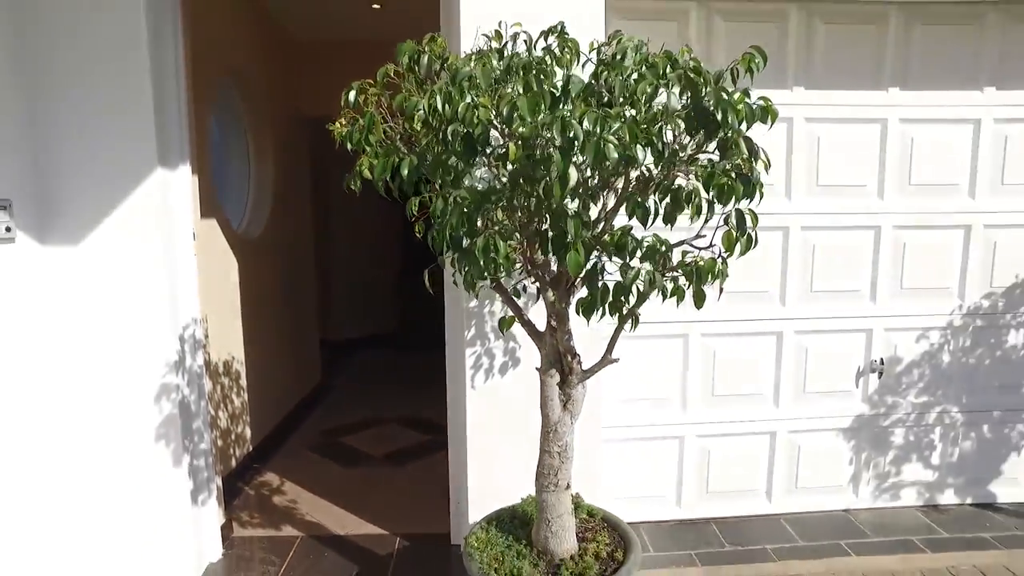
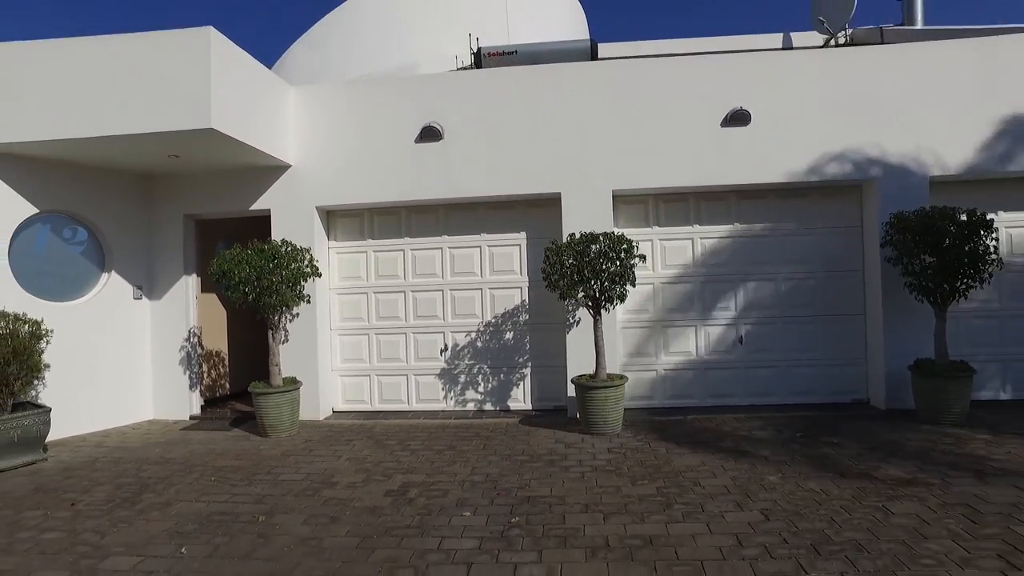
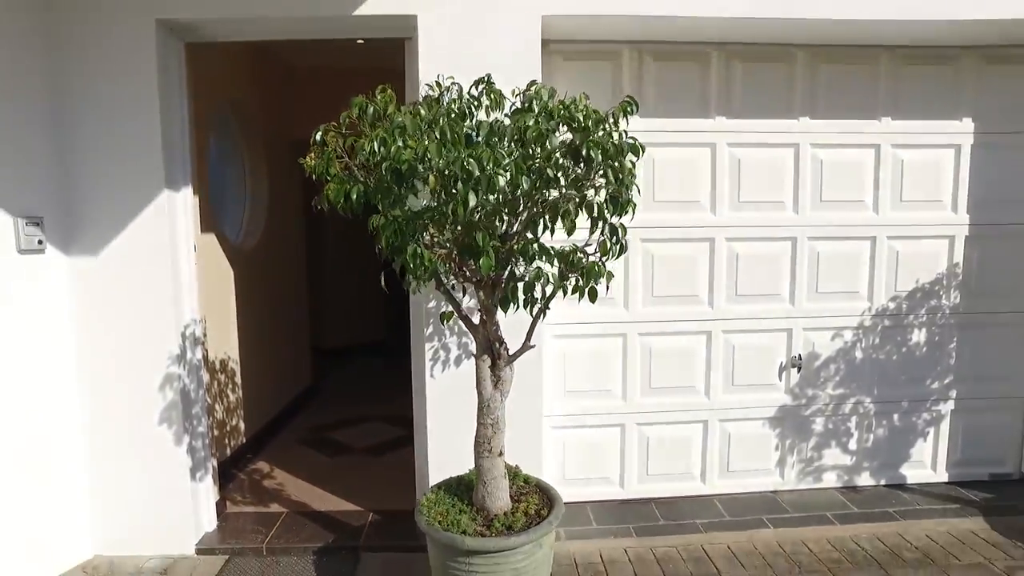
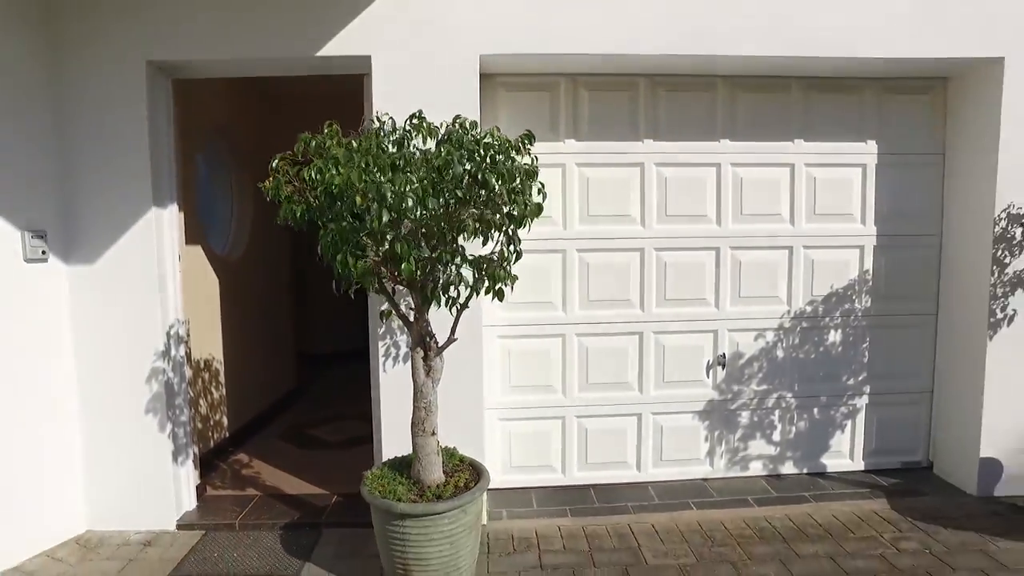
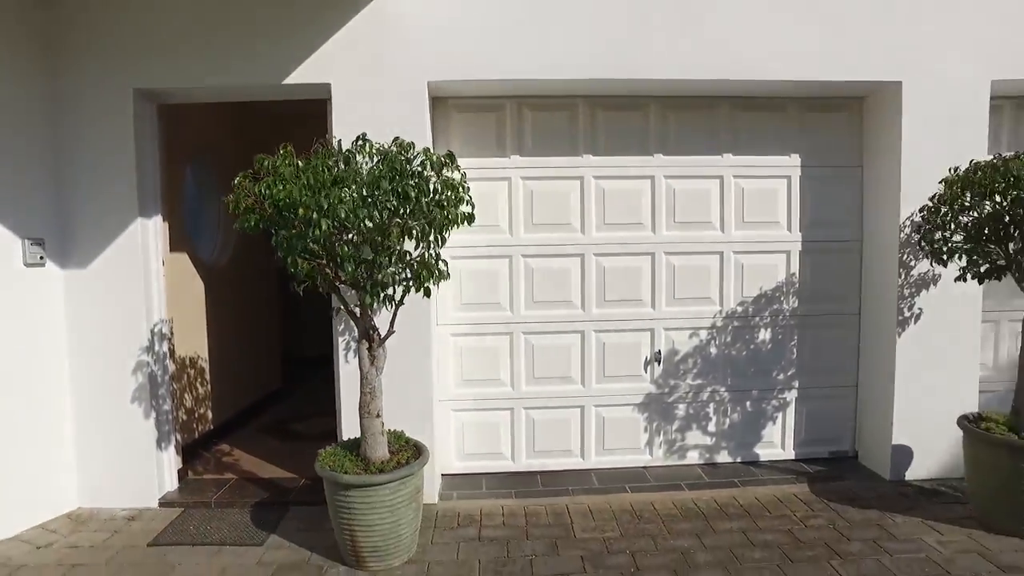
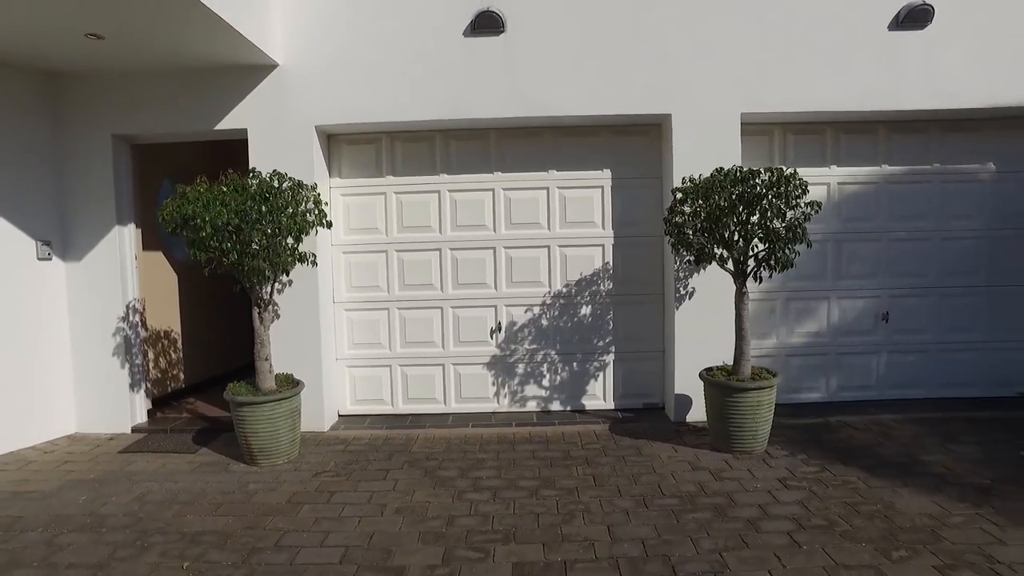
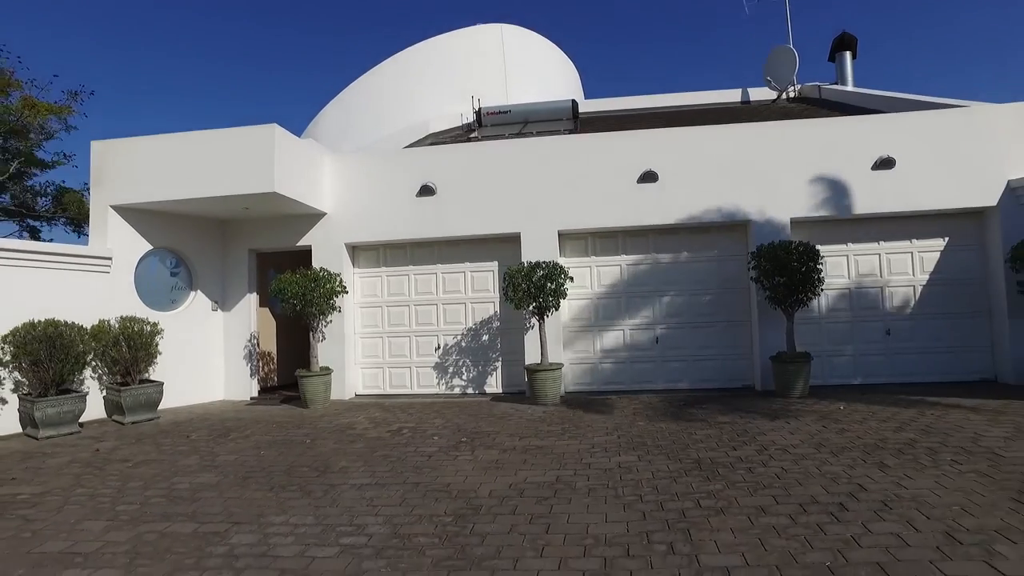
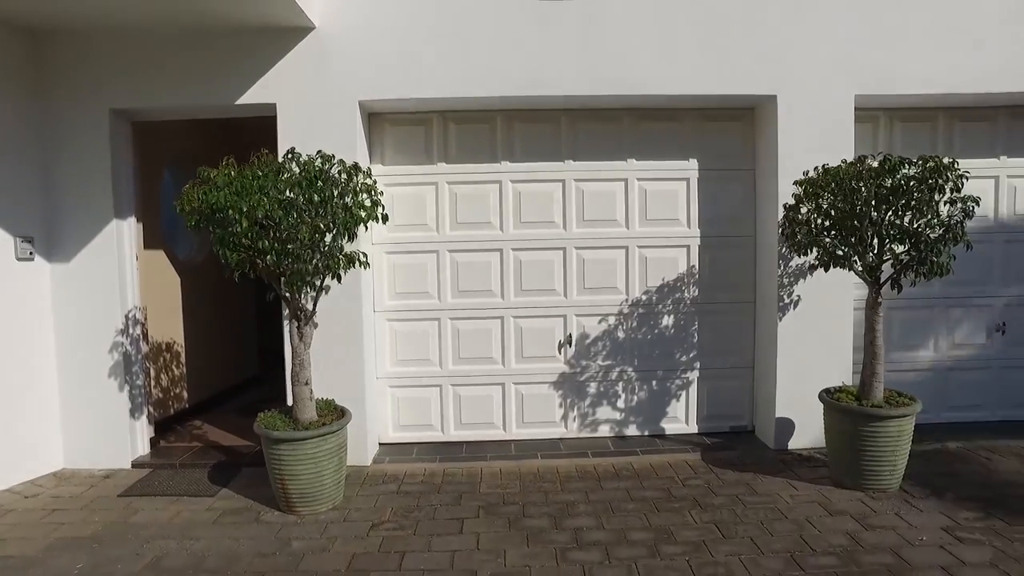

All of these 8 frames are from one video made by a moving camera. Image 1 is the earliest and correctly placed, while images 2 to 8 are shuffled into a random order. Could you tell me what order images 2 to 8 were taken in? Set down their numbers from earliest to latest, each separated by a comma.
3, 4, 5, 8, 6, 2, 7
